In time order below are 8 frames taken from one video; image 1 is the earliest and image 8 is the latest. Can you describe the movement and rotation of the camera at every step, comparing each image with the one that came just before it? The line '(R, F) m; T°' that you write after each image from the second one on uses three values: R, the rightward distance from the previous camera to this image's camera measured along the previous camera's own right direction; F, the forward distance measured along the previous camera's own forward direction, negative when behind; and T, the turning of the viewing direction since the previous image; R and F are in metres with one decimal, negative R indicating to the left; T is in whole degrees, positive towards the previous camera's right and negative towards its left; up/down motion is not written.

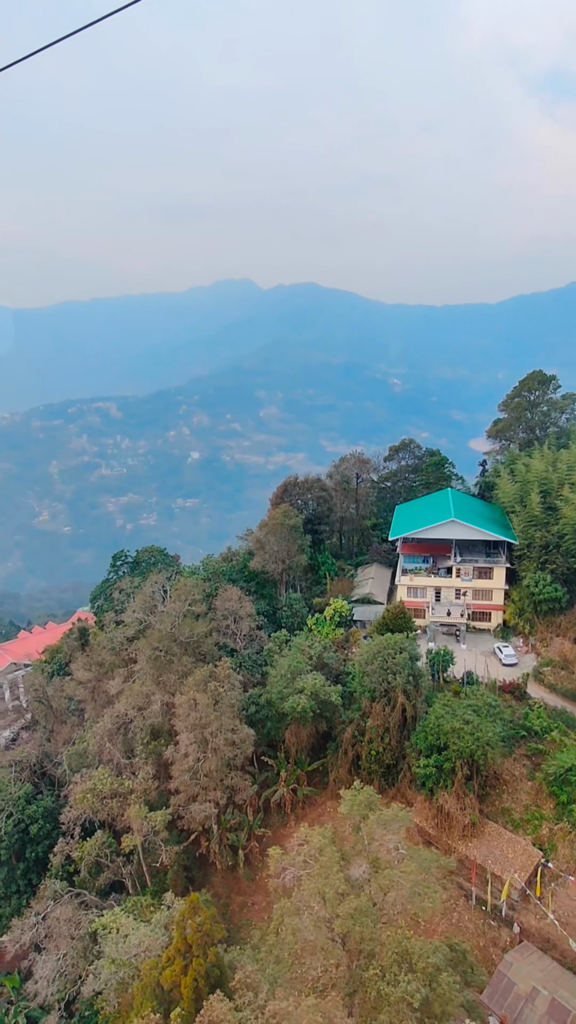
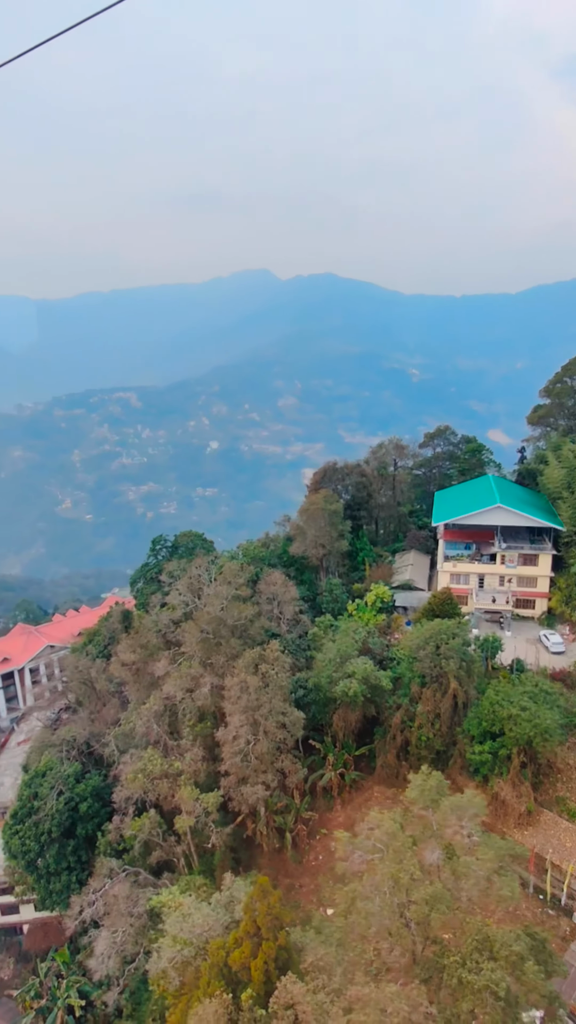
(-0.9, +0.2) m; -2°
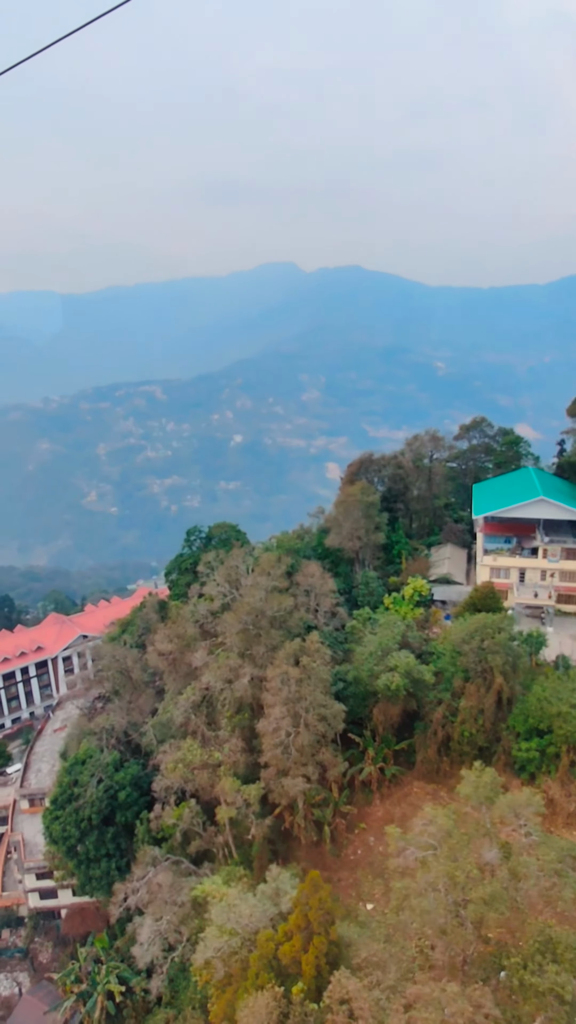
(-0.5, +0.2) m; -2°
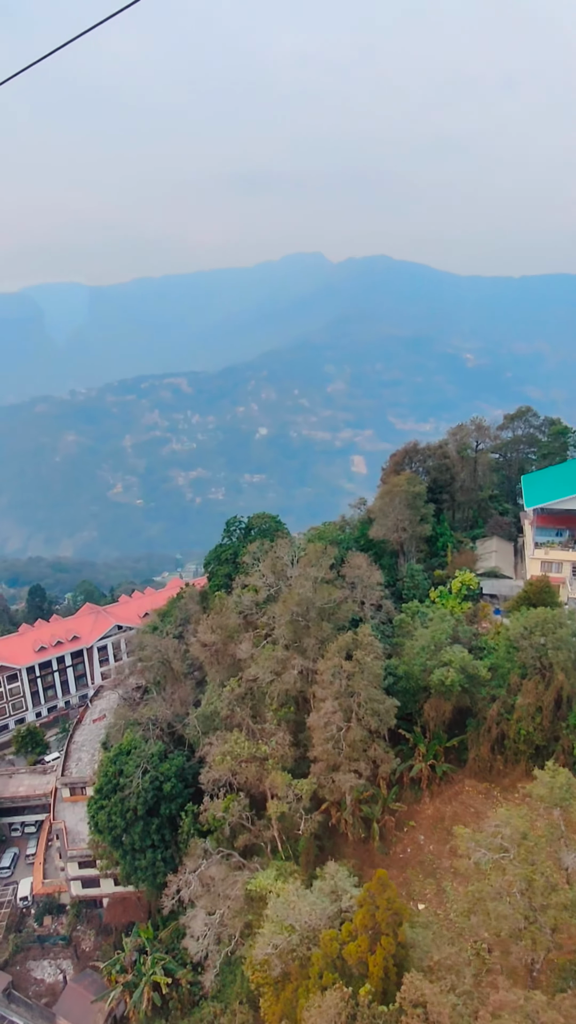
(-0.8, +0.4) m; -2°
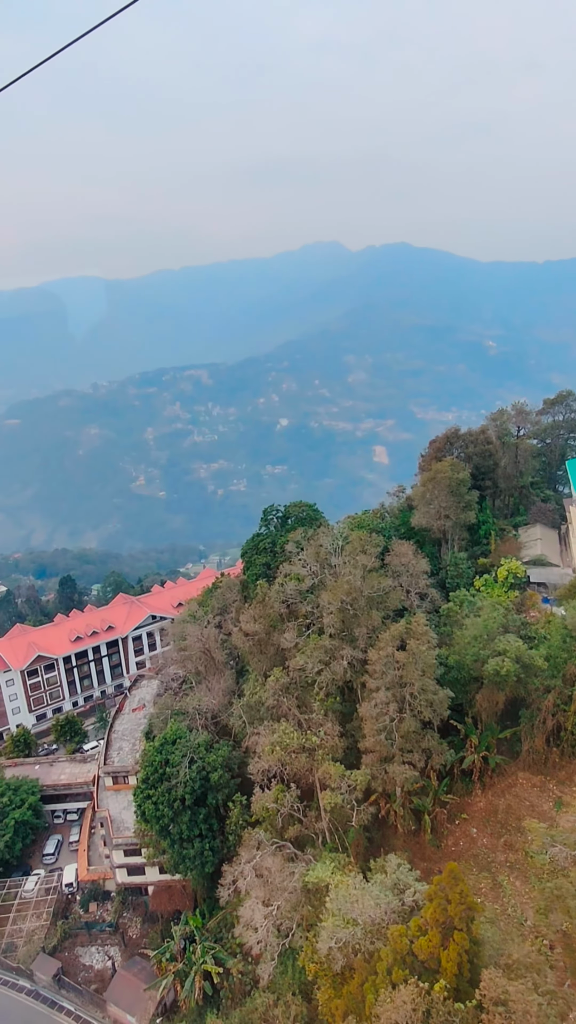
(-0.7, +0.3) m; -2°
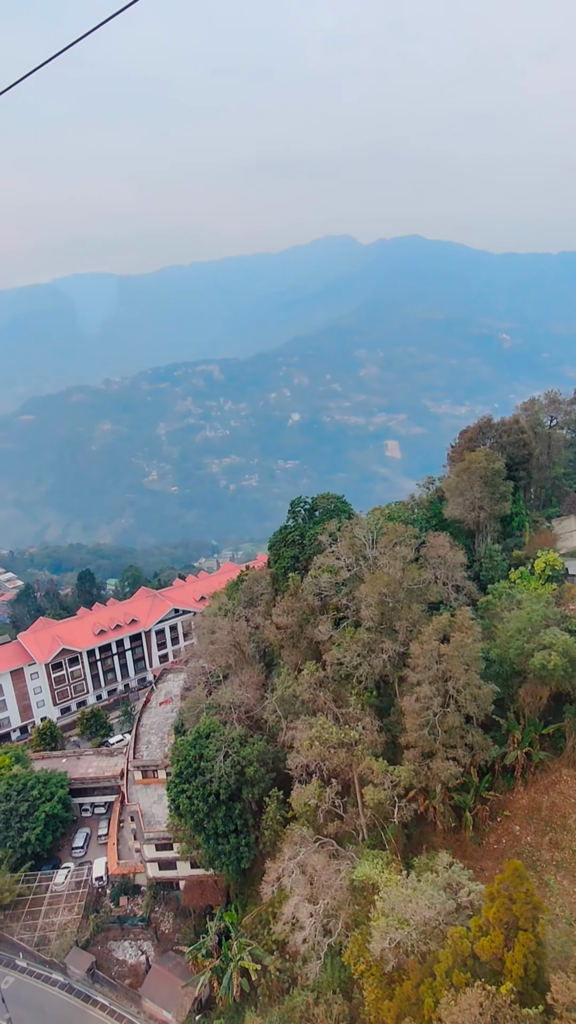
(-0.7, +0.4) m; -1°
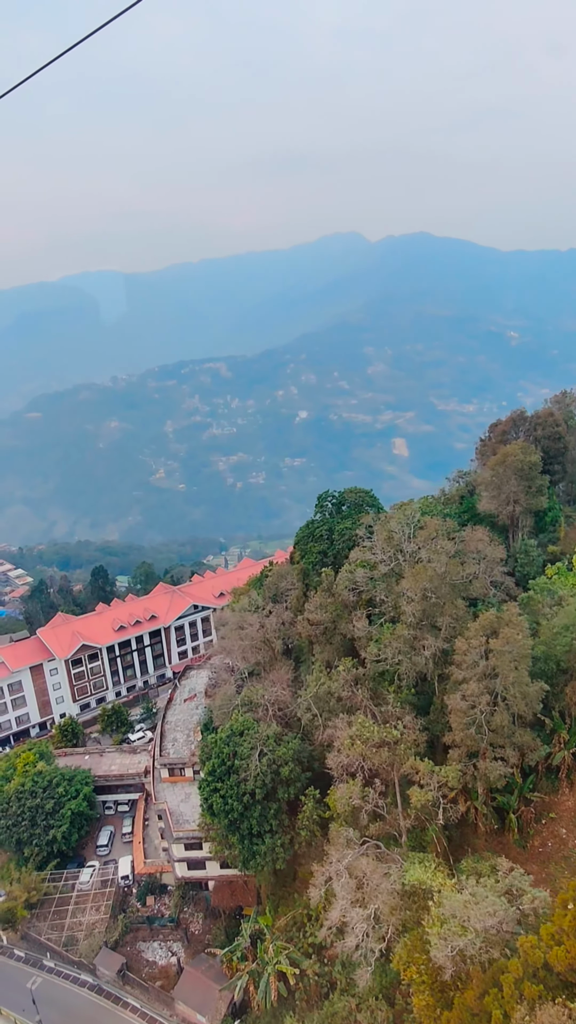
(-0.9, +0.4) m; -1°
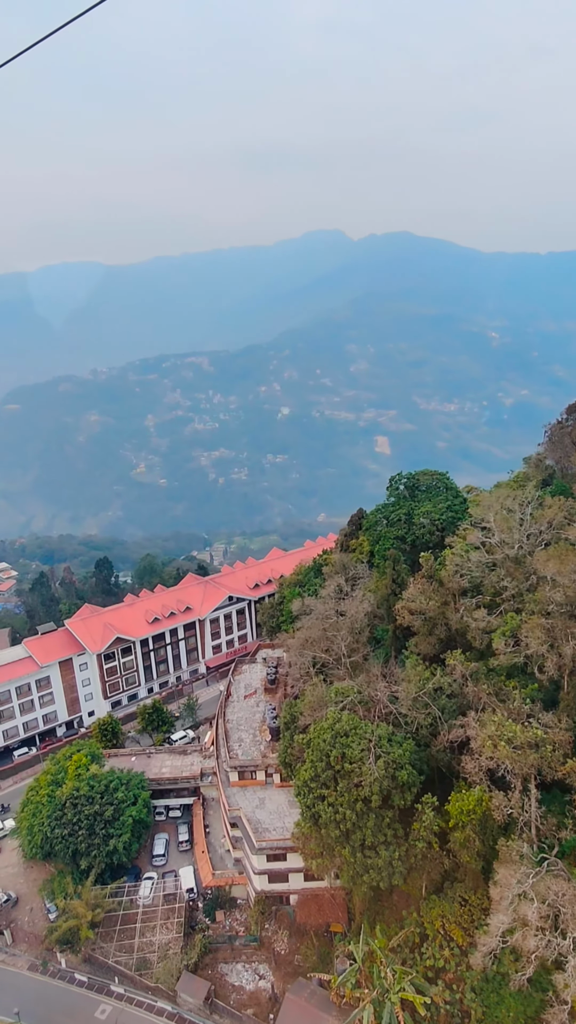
(-3.6, +1.9) m; +2°
